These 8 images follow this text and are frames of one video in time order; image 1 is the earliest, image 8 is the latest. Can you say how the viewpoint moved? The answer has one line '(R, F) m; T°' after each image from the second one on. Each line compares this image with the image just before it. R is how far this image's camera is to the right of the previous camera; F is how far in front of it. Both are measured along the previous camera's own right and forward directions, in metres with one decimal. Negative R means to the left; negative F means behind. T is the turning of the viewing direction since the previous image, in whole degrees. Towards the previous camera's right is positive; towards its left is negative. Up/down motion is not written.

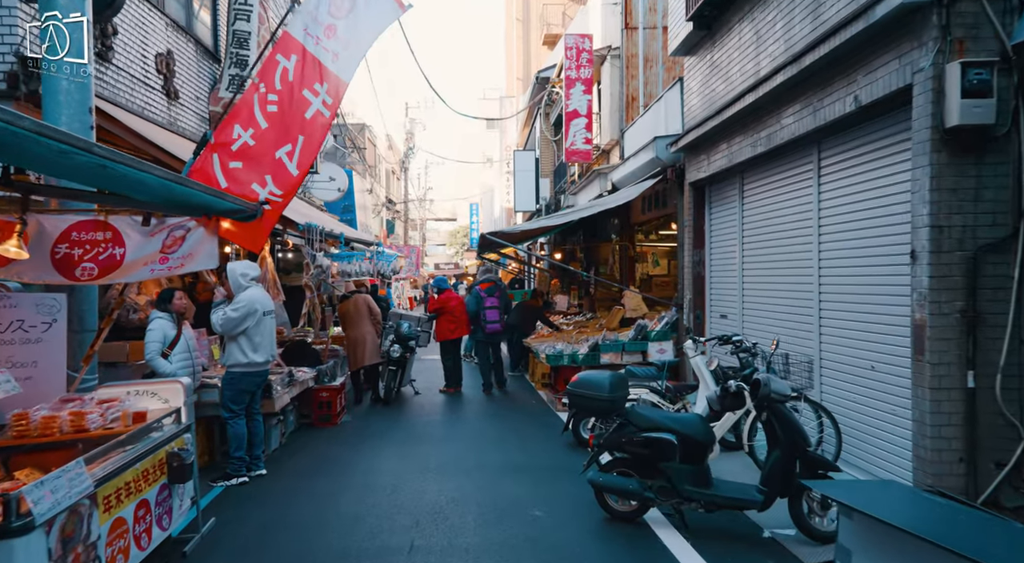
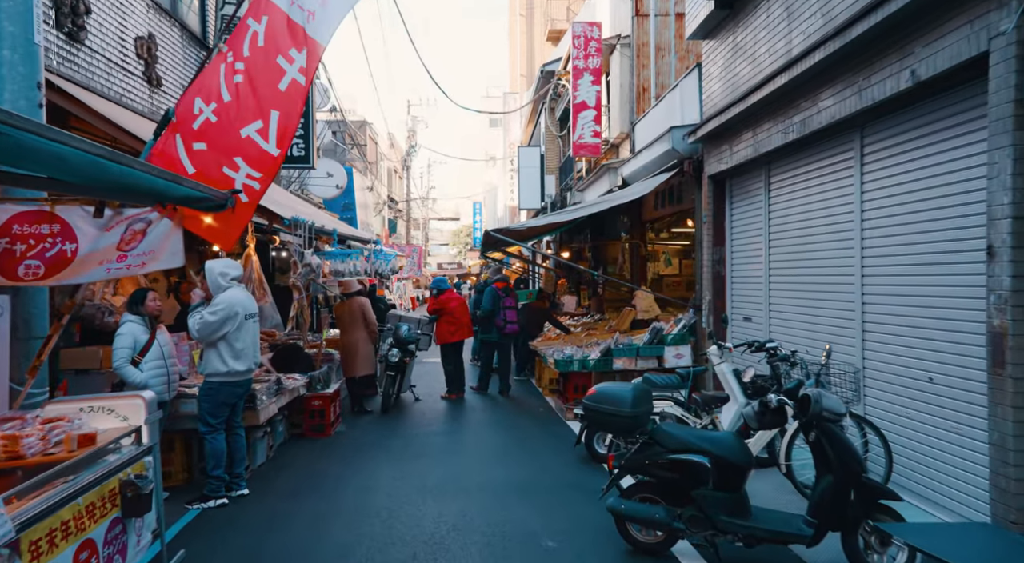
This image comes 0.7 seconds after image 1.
(0.0, +0.6) m; 0°
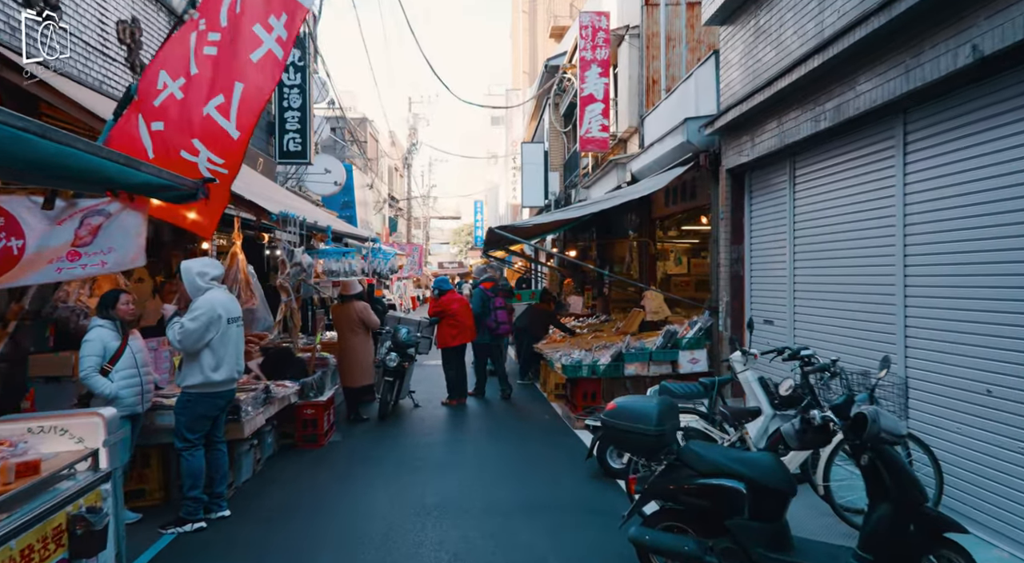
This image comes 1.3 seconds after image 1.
(0.0, +0.5) m; 0°
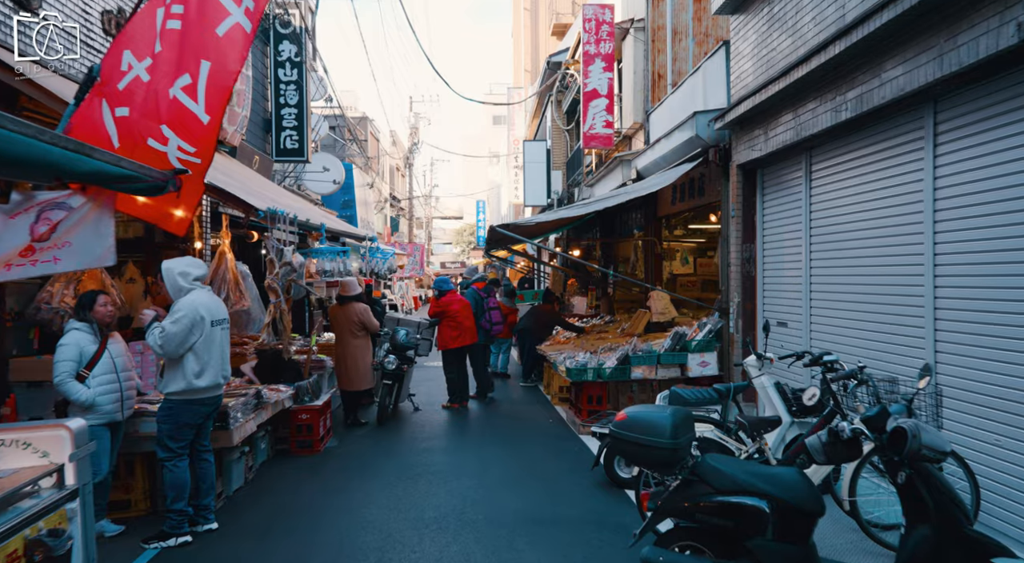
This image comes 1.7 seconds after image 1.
(0.0, +0.3) m; 0°
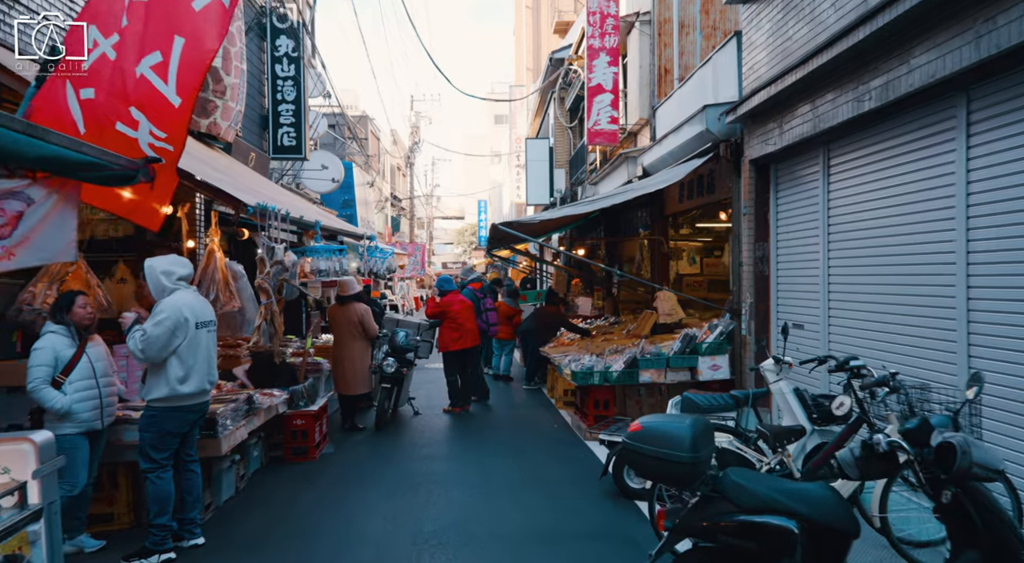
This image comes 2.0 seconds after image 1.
(0.0, +0.3) m; 0°
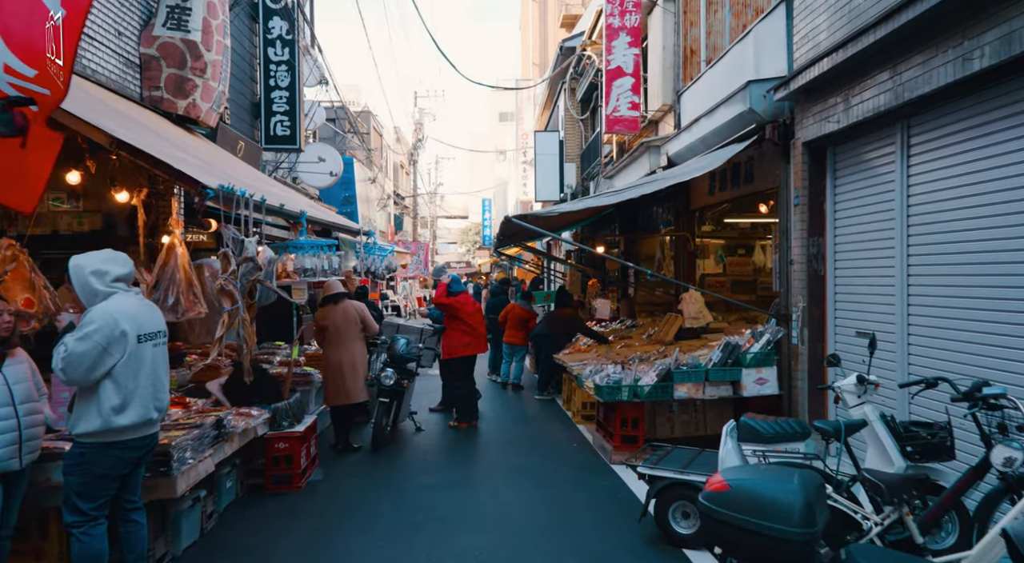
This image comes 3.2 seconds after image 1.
(-0.1, +1.0) m; 0°
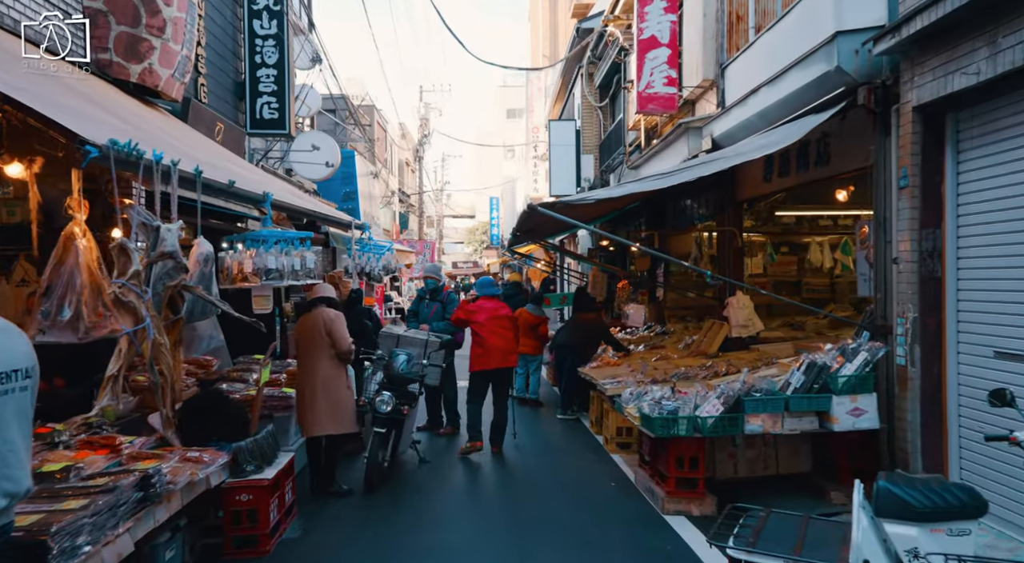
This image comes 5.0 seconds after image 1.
(-0.2, +1.5) m; 0°
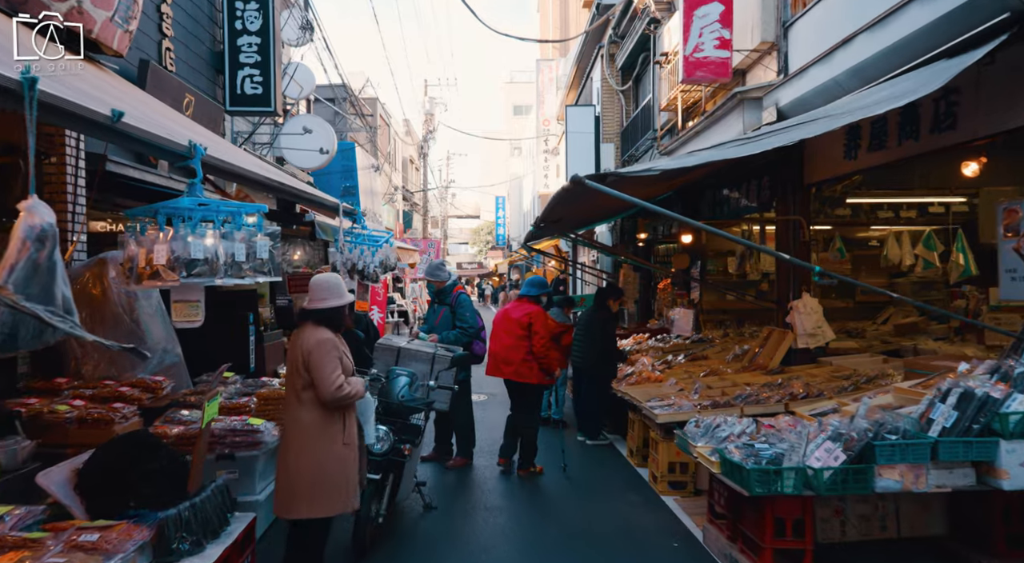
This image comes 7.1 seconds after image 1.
(-0.2, +1.5) m; 0°
